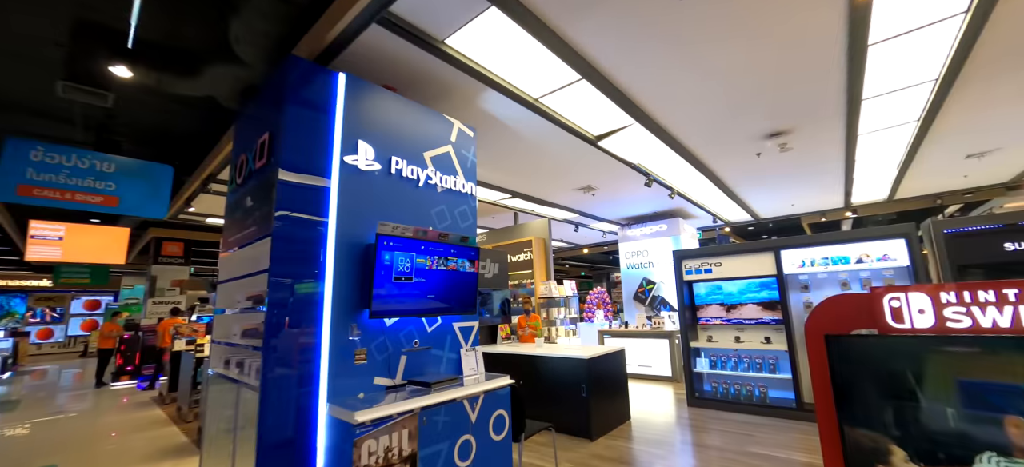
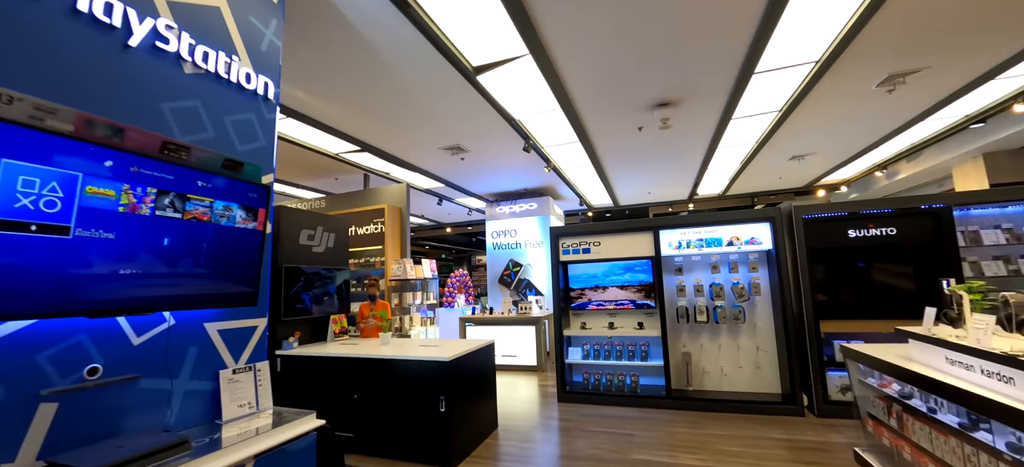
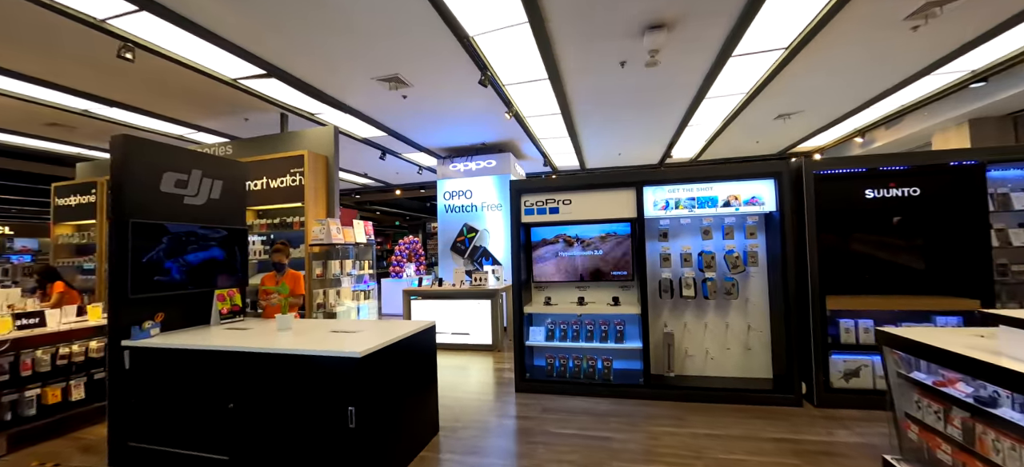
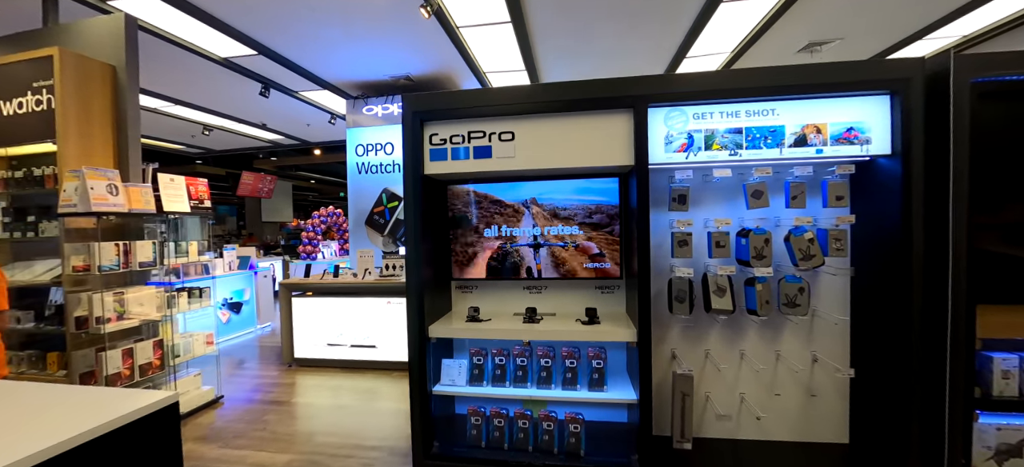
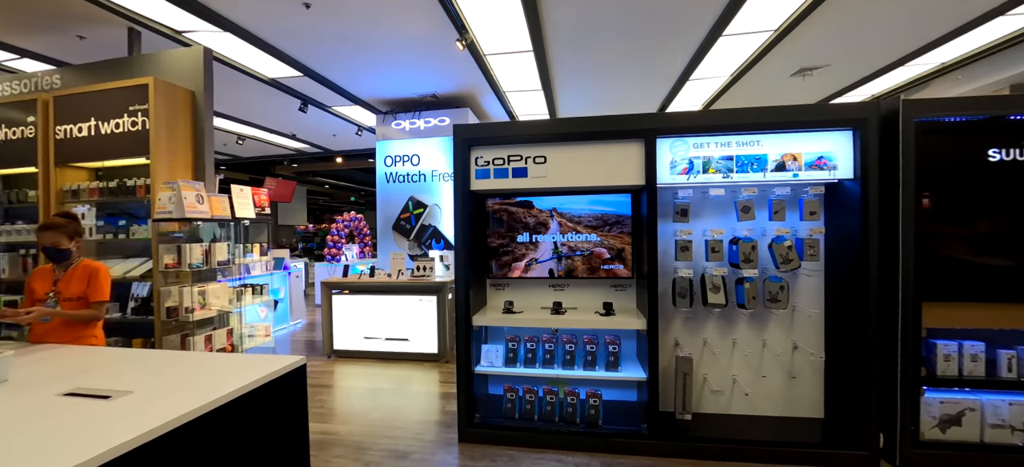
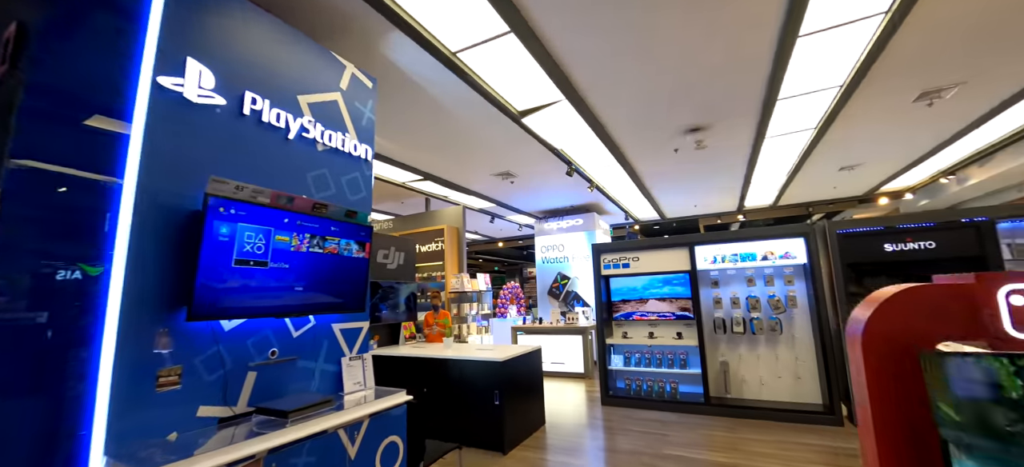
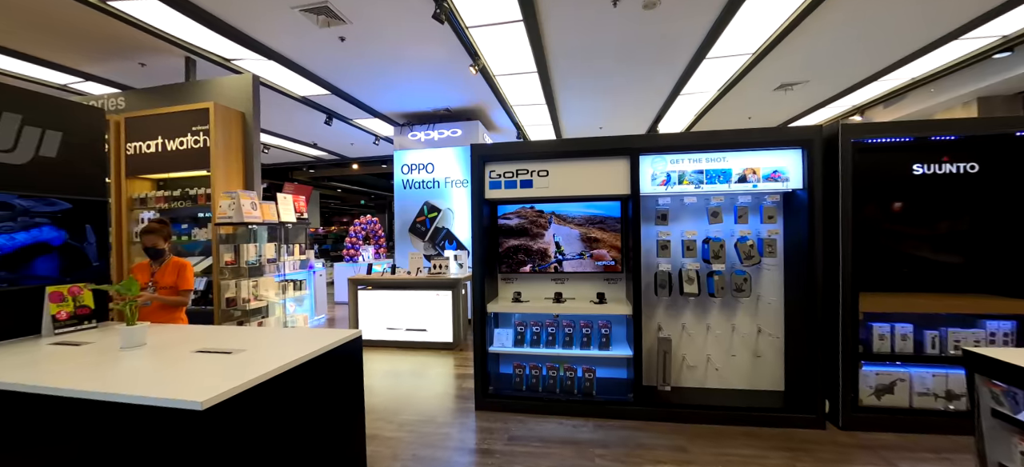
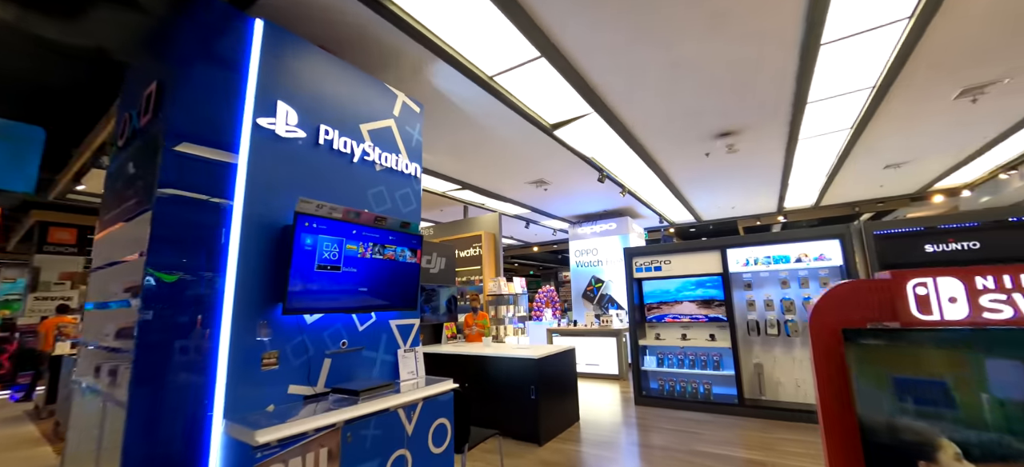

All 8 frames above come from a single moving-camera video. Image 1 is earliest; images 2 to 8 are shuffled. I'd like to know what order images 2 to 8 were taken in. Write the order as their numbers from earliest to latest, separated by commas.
8, 6, 2, 3, 7, 5, 4
